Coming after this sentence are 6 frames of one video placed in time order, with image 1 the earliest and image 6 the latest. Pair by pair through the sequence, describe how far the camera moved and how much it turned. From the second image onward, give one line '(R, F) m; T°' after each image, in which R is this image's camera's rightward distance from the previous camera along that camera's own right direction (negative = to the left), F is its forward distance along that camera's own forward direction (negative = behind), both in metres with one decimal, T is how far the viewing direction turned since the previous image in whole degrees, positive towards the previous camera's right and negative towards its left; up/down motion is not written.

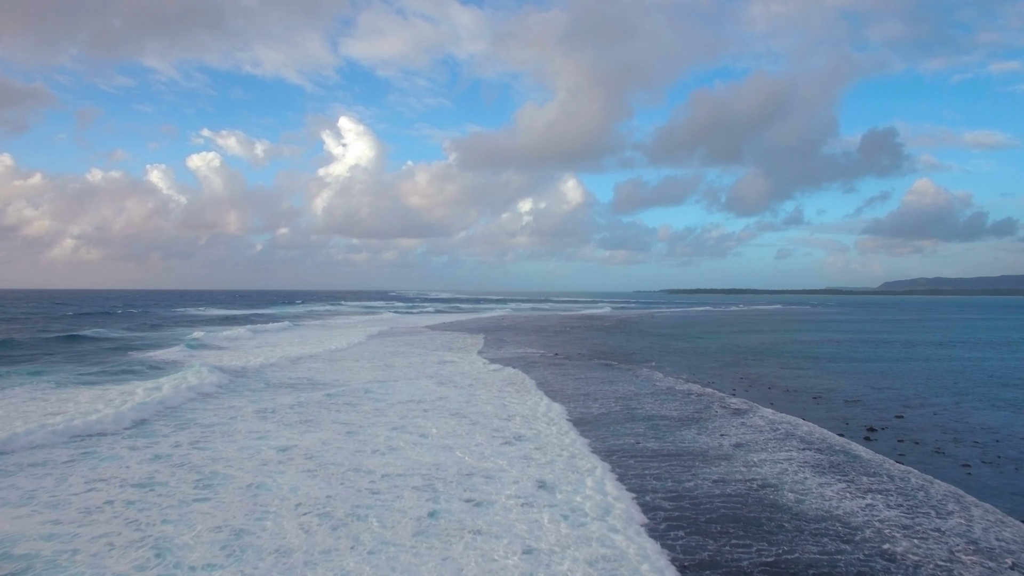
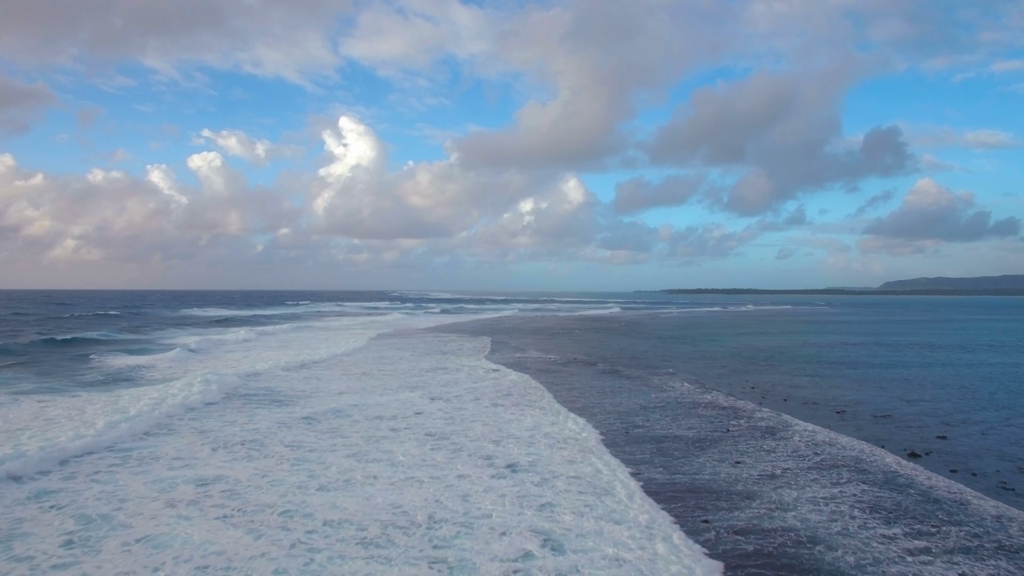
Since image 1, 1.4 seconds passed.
(+0.2, +1.2) m; 0°
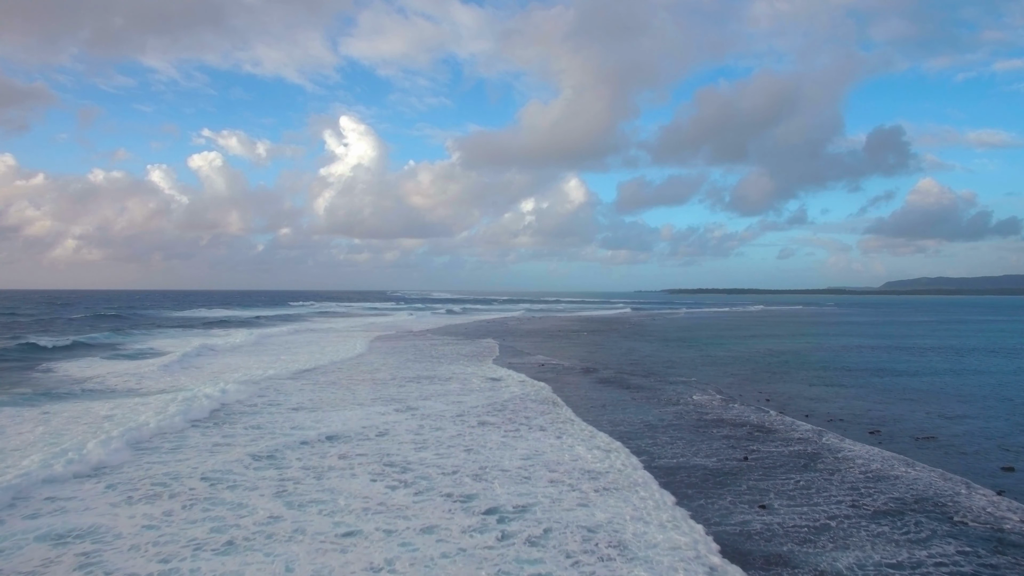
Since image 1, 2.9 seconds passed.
(+0.2, +1.4) m; 0°
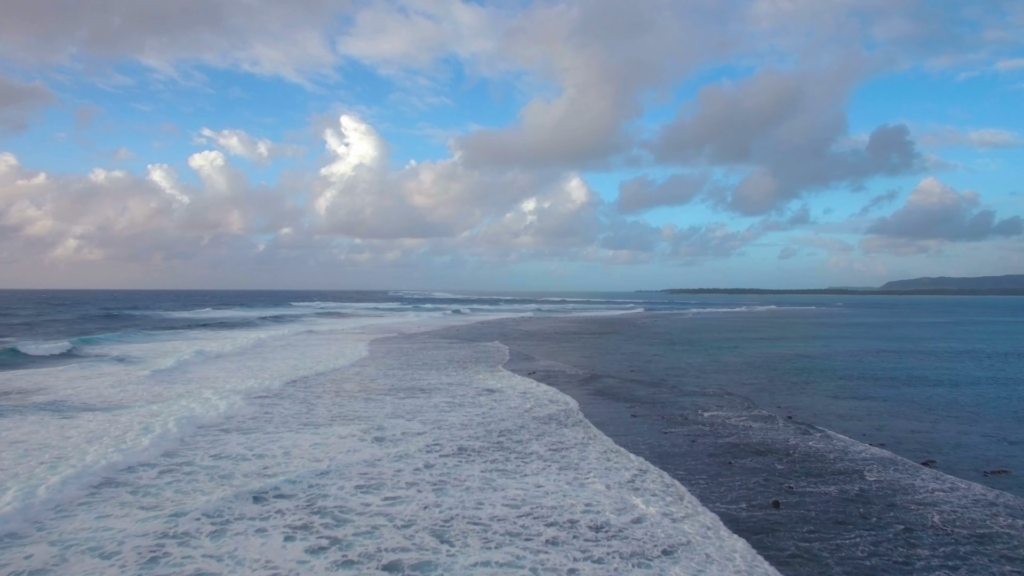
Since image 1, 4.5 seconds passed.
(+0.1, +1.6) m; 0°
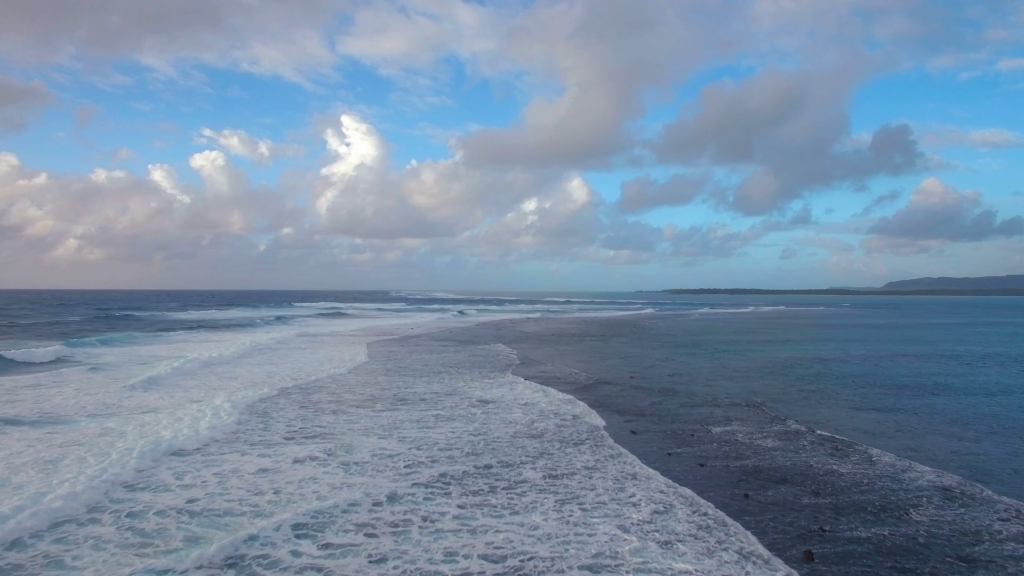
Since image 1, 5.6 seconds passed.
(0.0, +1.1) m; 0°
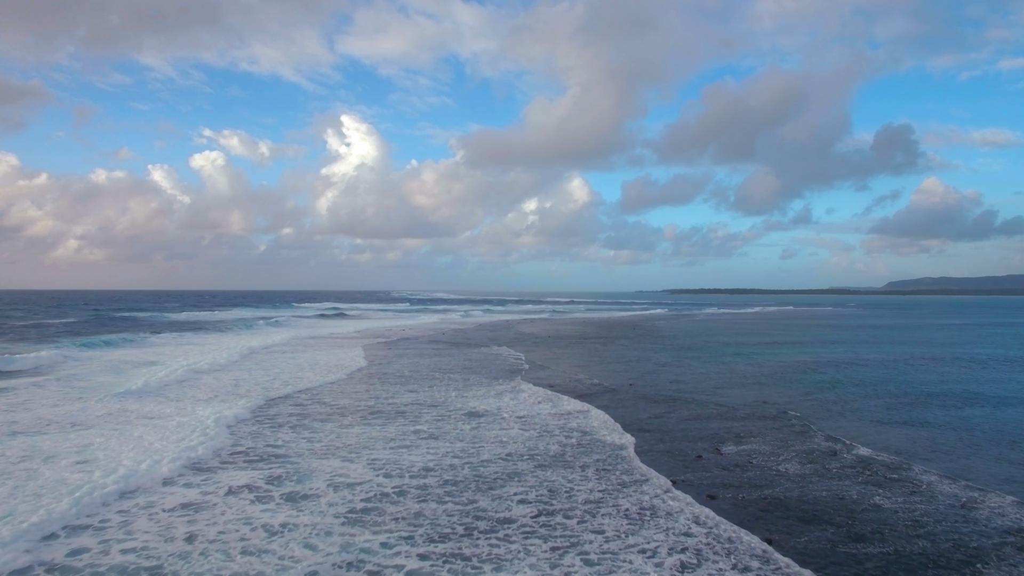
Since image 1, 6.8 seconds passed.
(+0.1, +1.3) m; 0°
